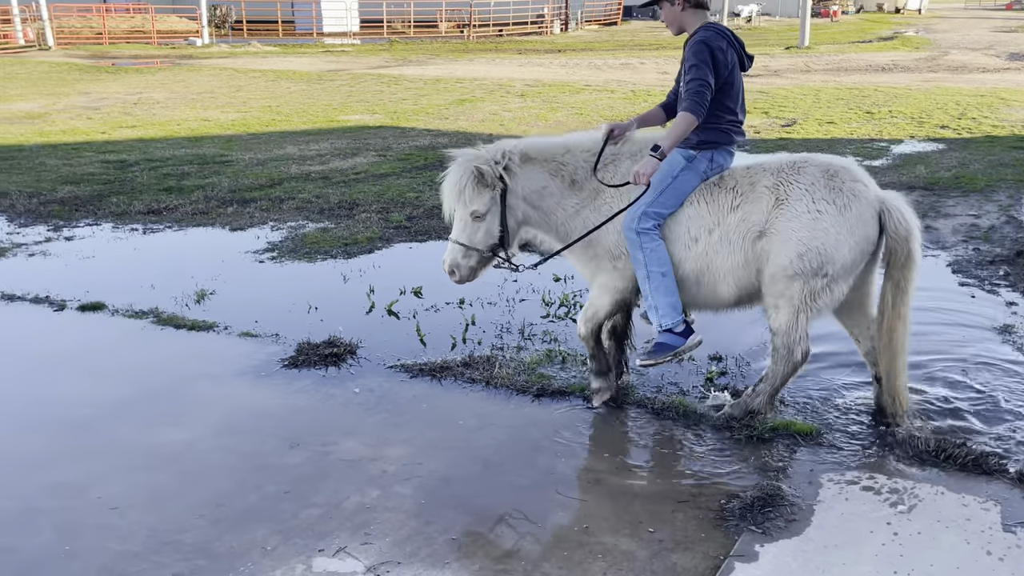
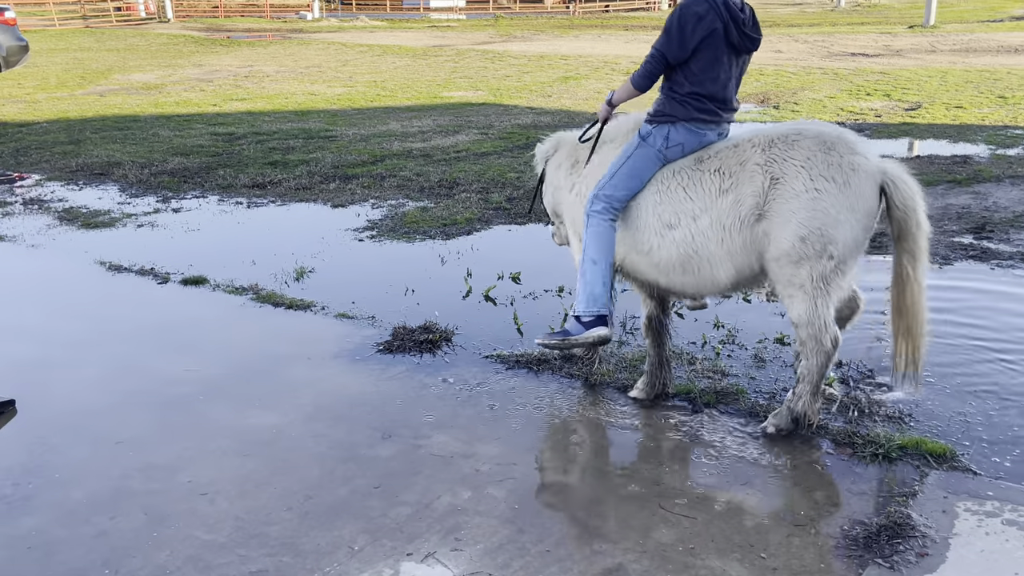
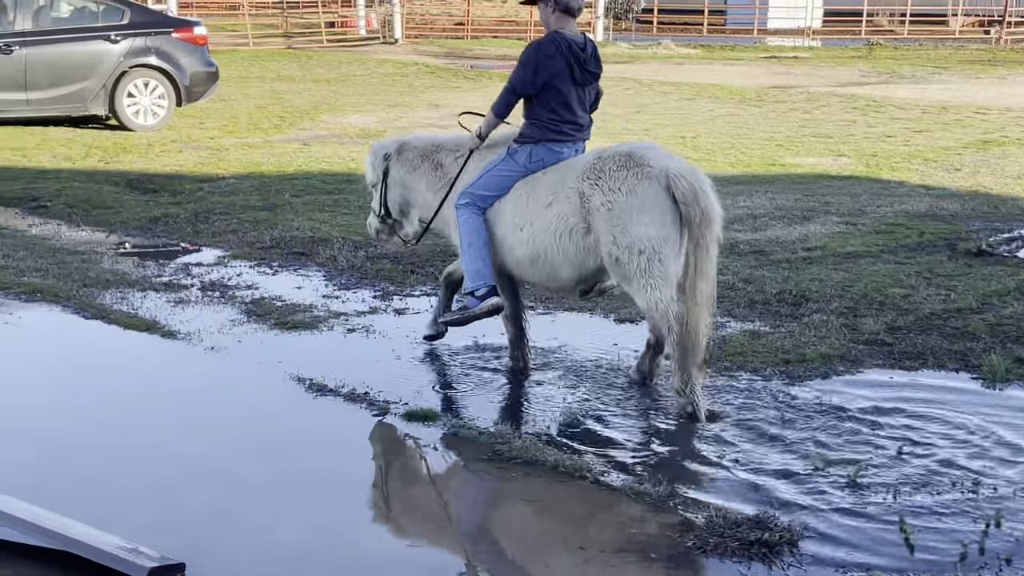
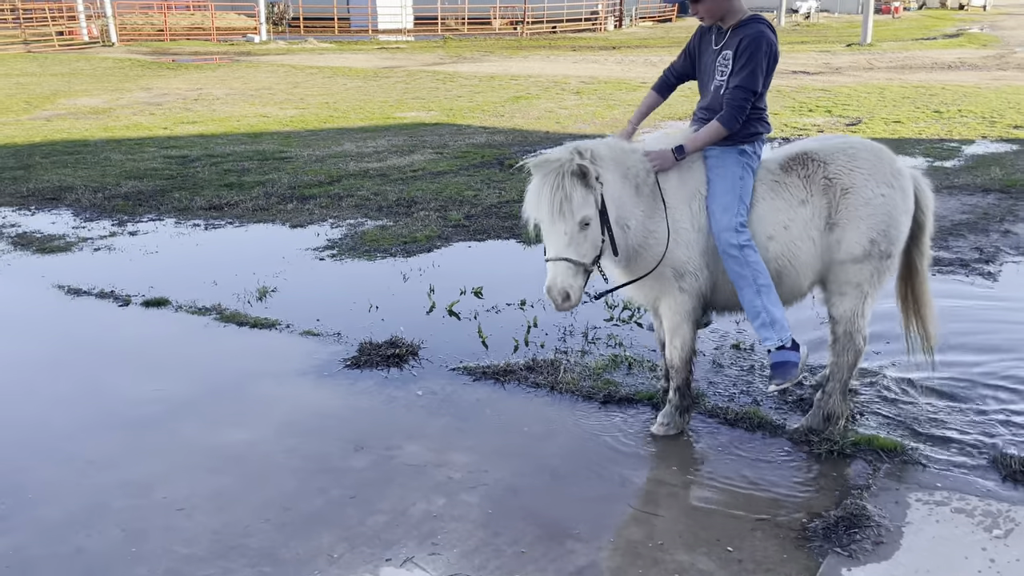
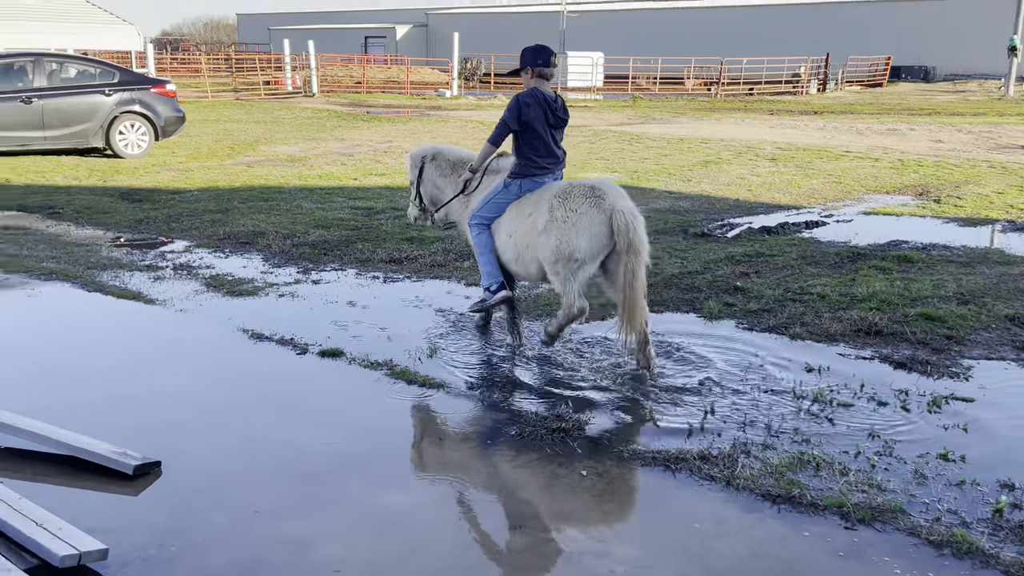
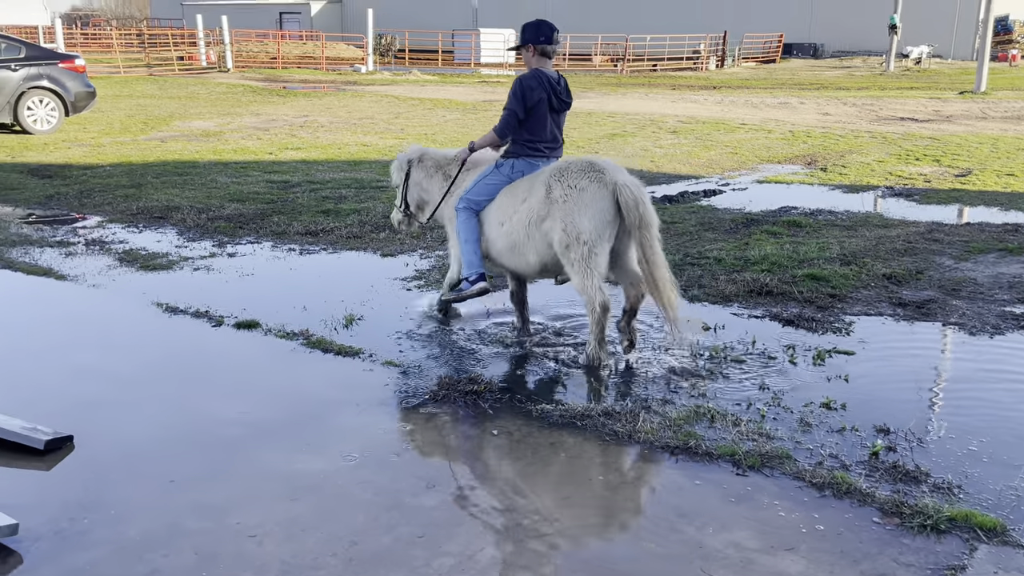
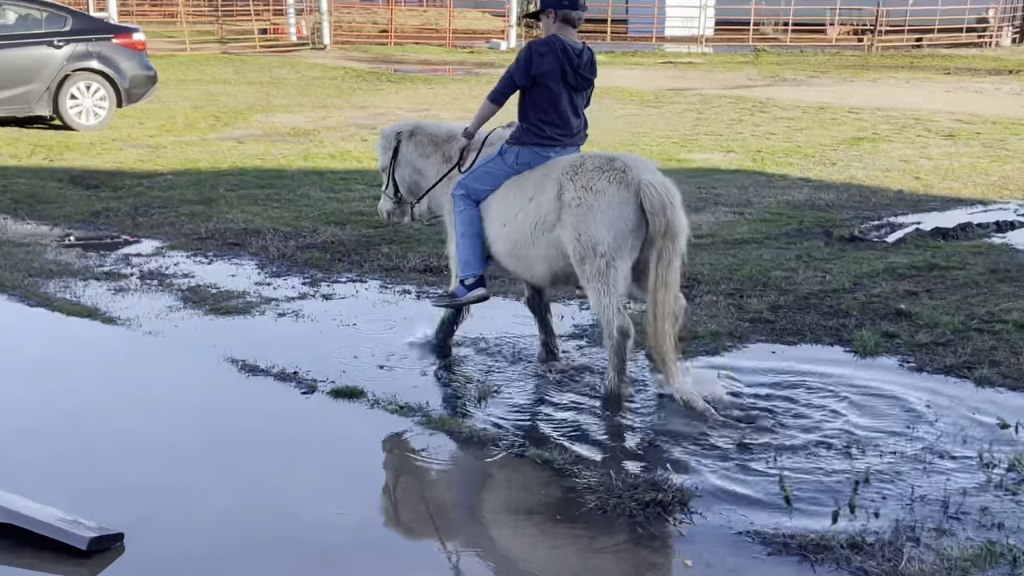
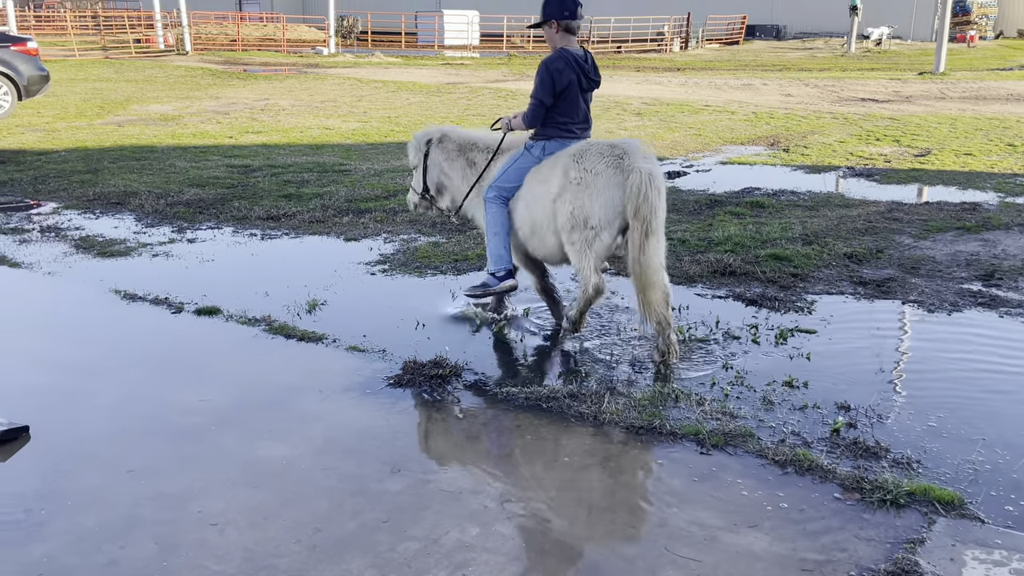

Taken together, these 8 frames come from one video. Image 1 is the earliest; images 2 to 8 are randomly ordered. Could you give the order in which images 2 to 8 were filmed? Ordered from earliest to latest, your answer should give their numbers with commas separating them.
4, 2, 8, 6, 5, 7, 3
